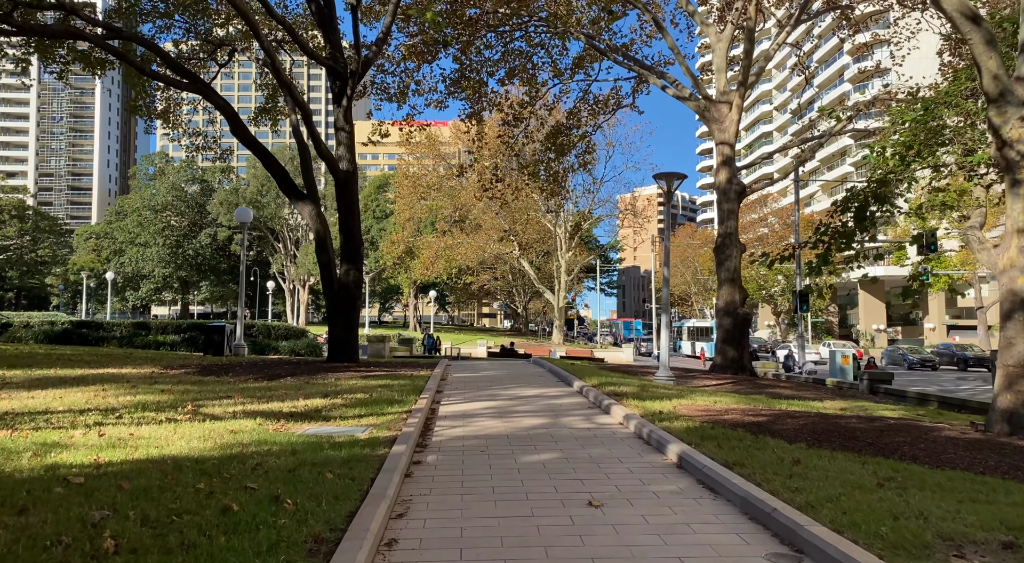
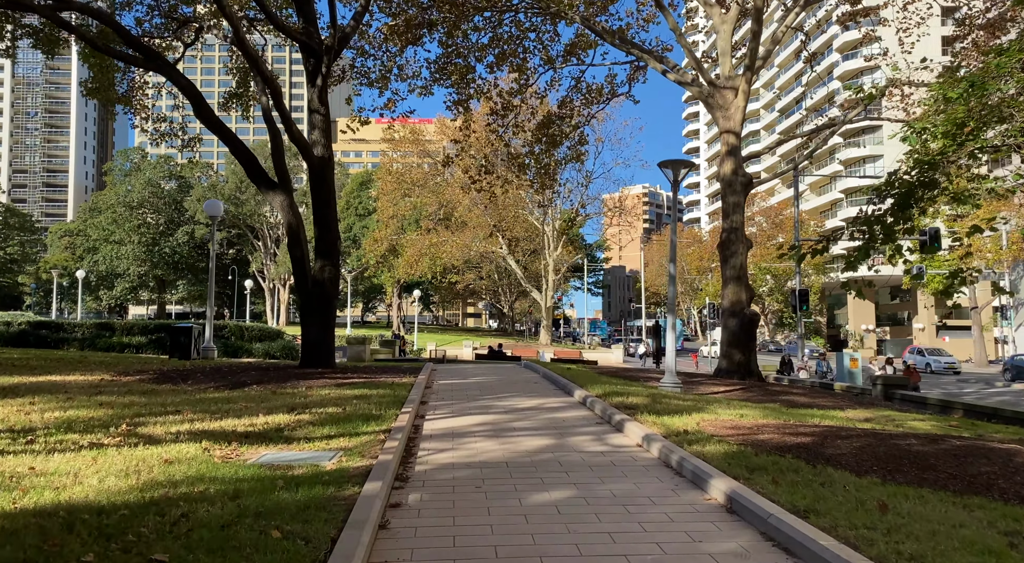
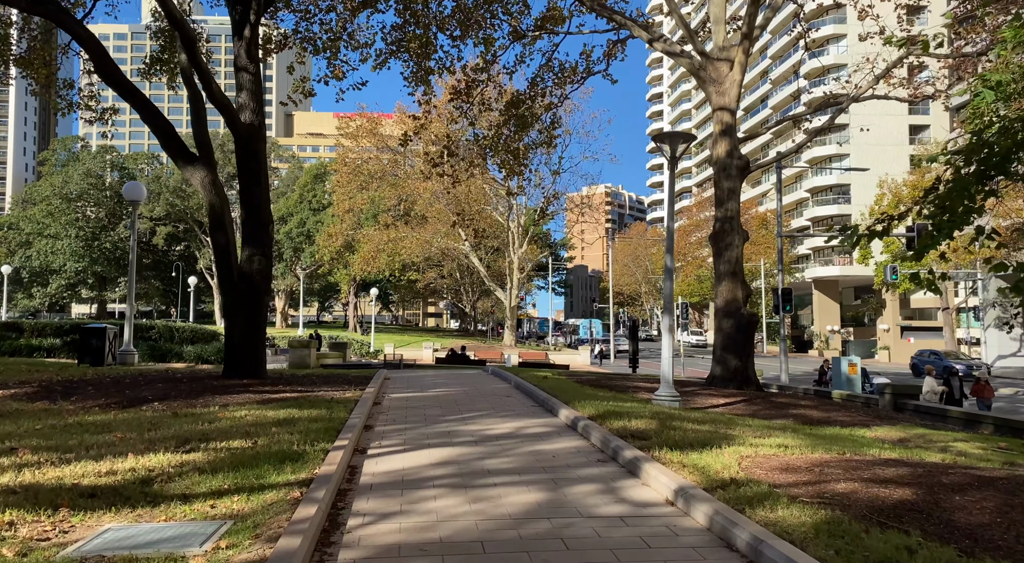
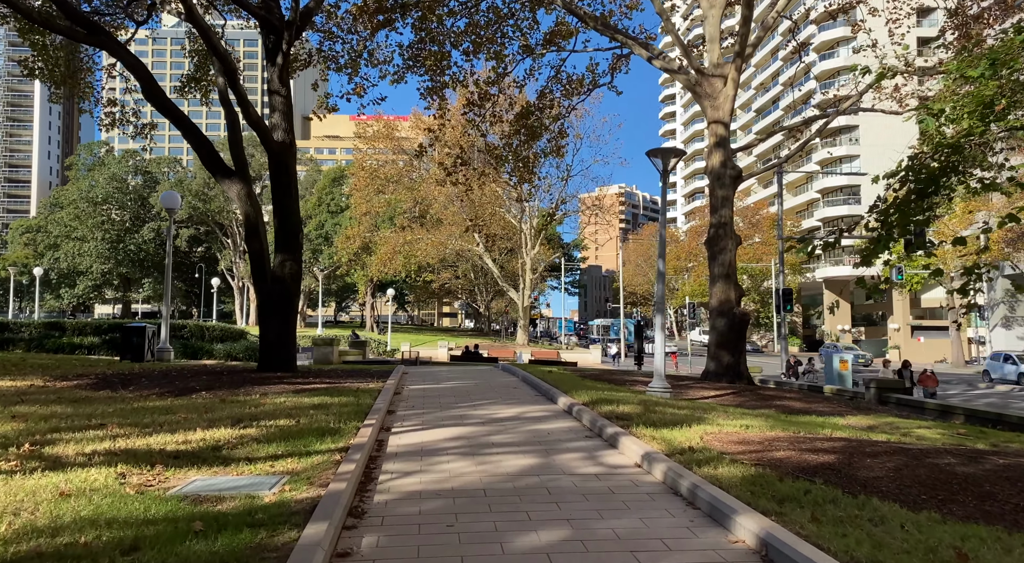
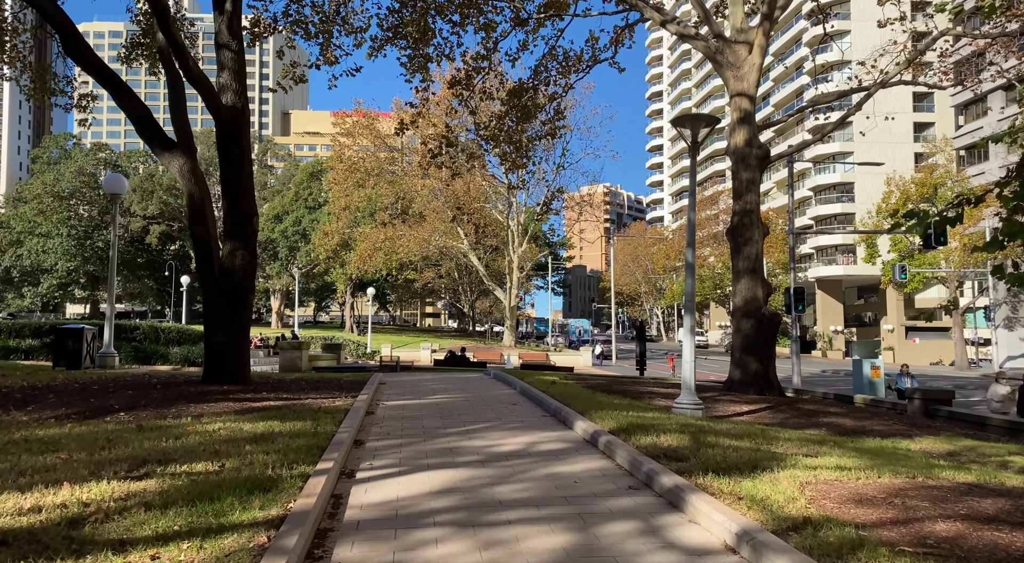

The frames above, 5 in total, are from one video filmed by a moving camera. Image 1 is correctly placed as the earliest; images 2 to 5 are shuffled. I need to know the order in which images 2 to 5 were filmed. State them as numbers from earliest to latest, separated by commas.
2, 4, 3, 5
